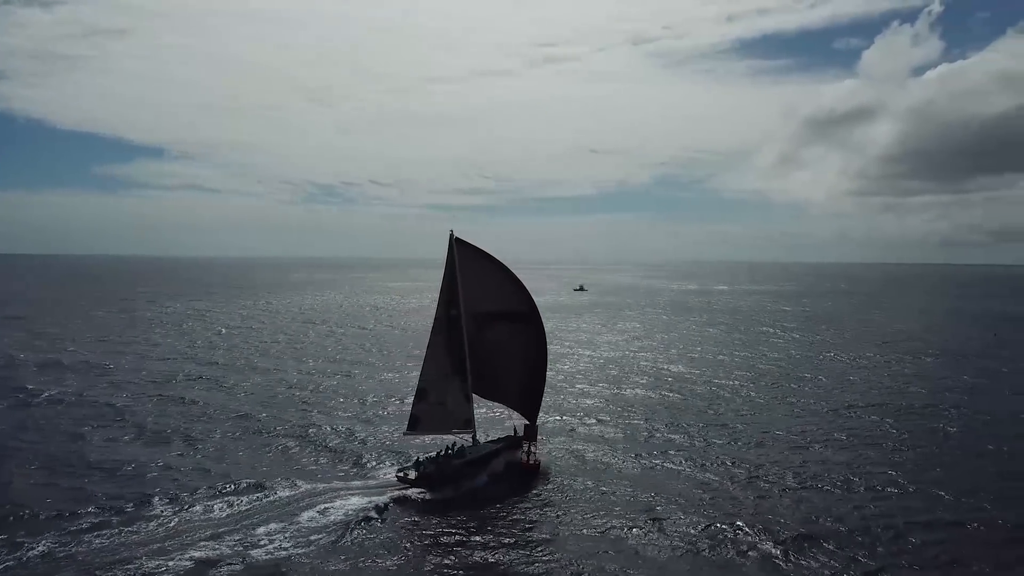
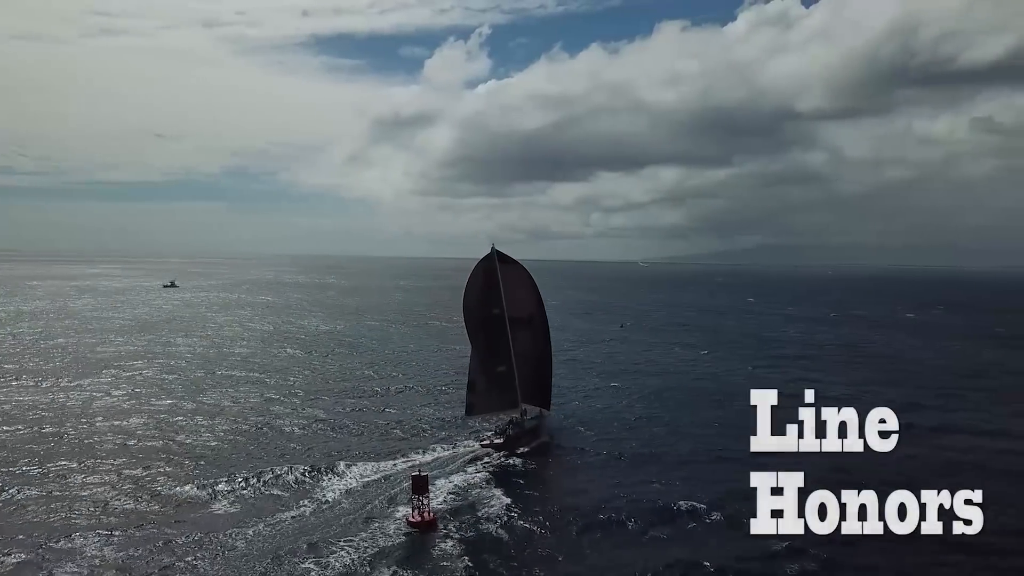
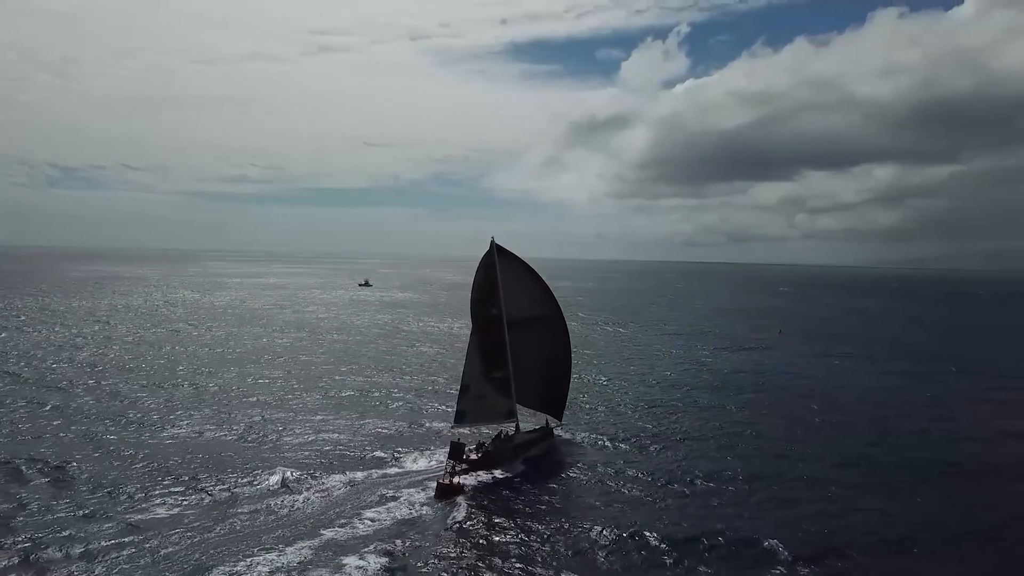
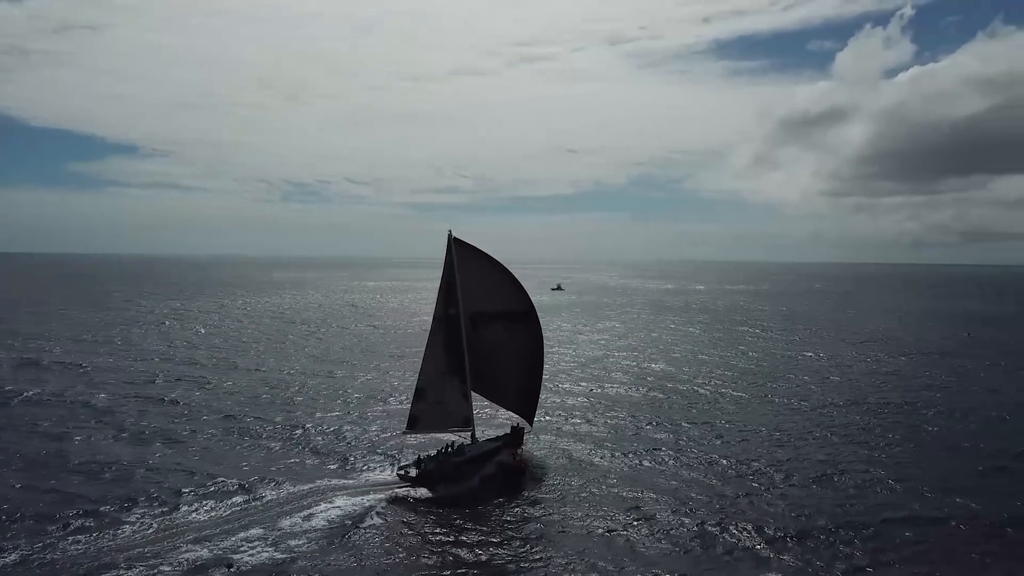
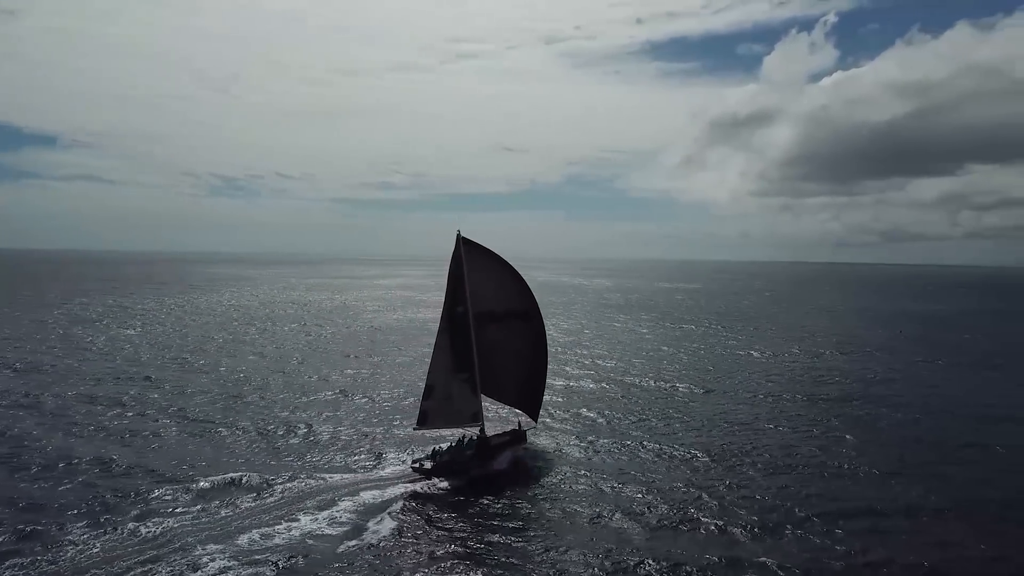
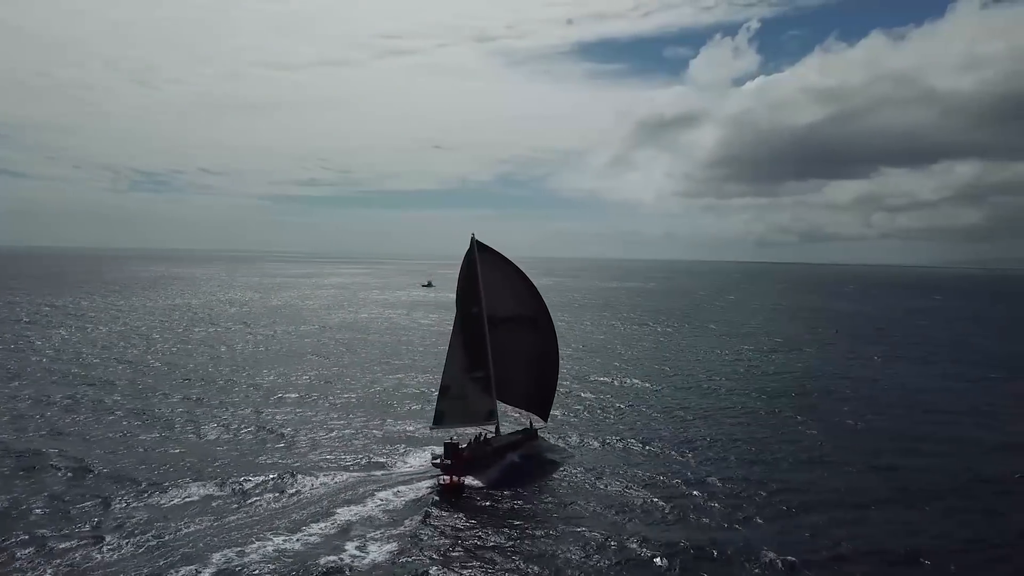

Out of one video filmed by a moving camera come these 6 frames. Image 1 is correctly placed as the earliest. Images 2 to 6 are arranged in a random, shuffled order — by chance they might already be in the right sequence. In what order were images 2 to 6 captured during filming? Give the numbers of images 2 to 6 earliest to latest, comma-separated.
4, 5, 6, 3, 2
